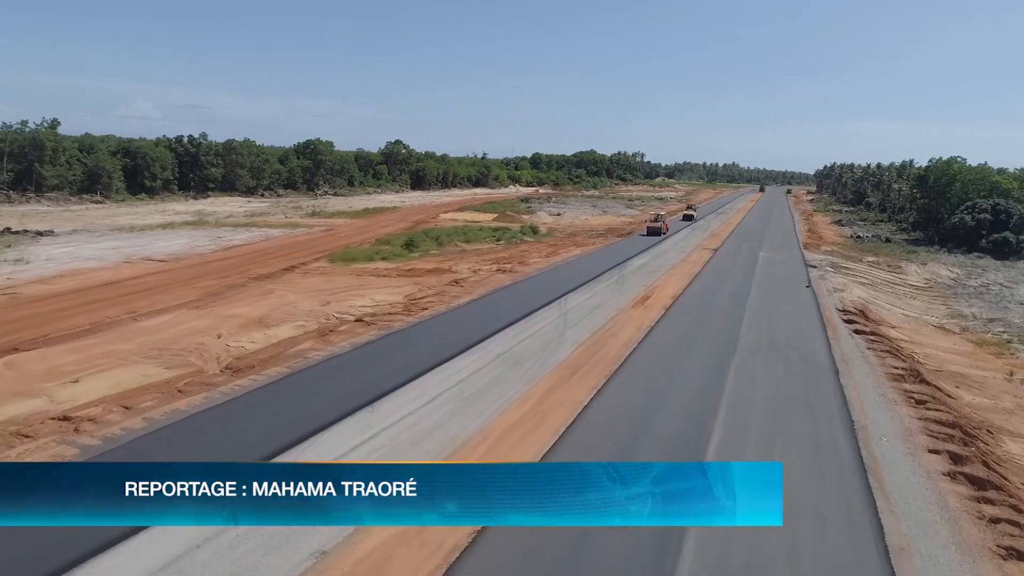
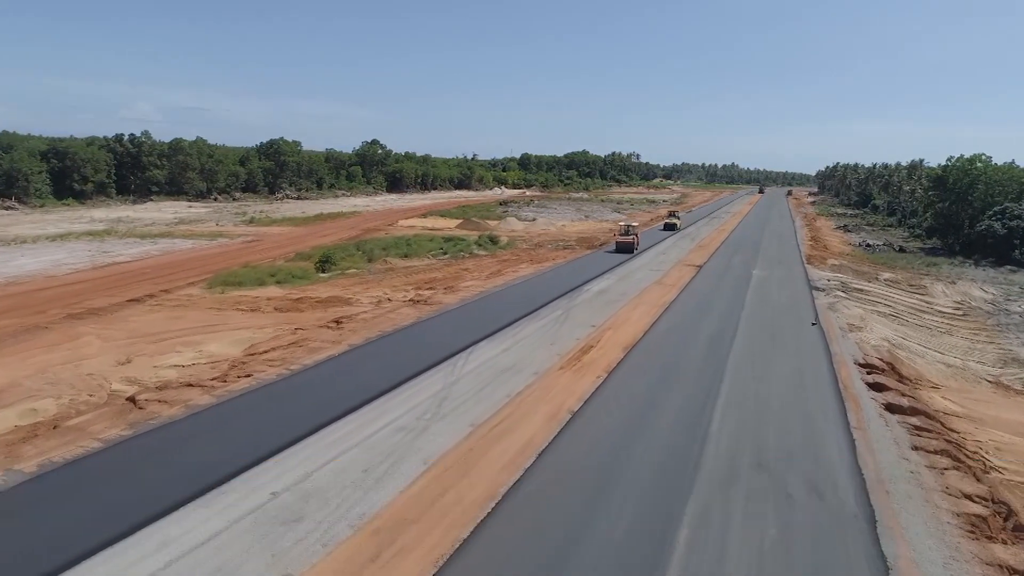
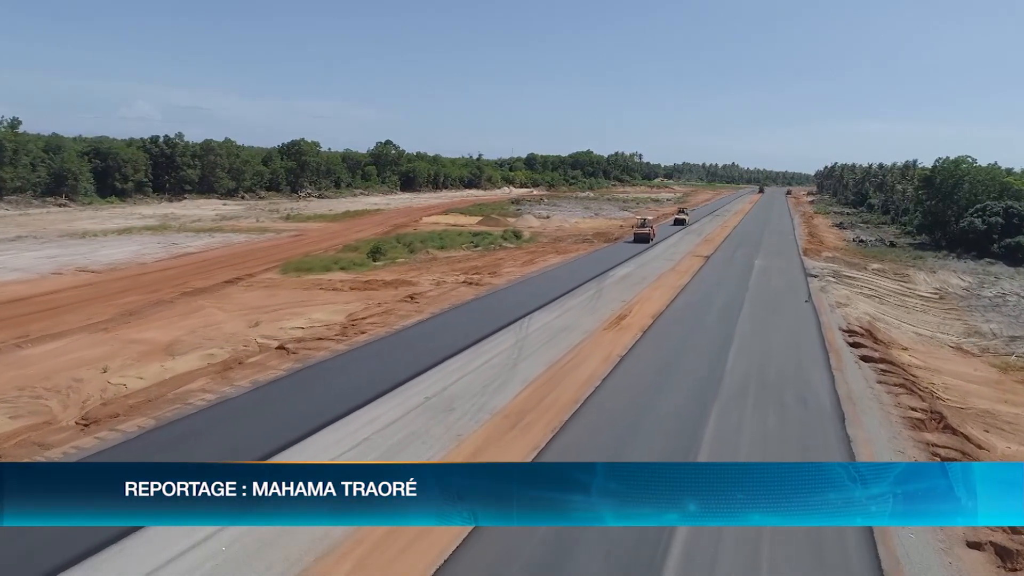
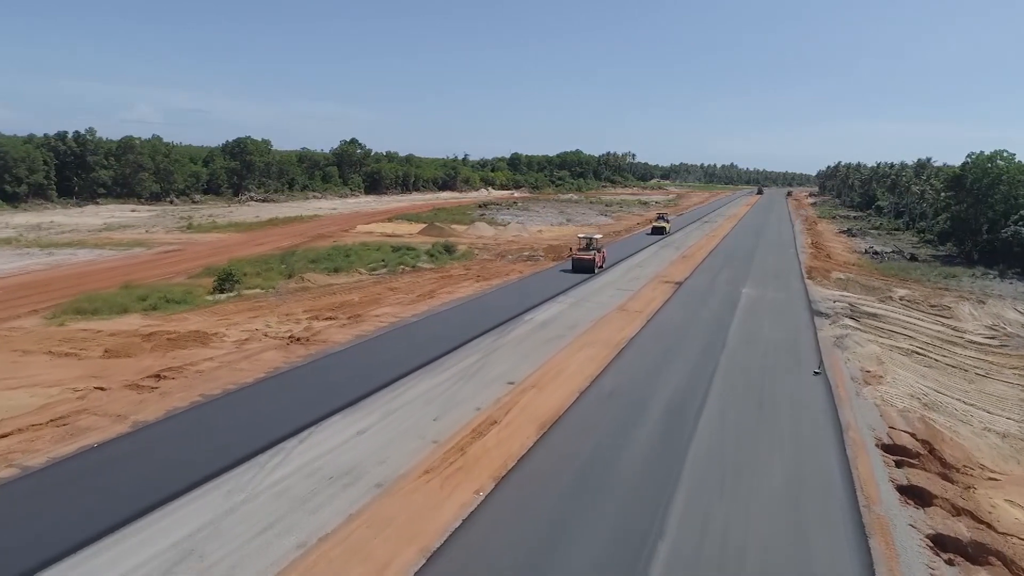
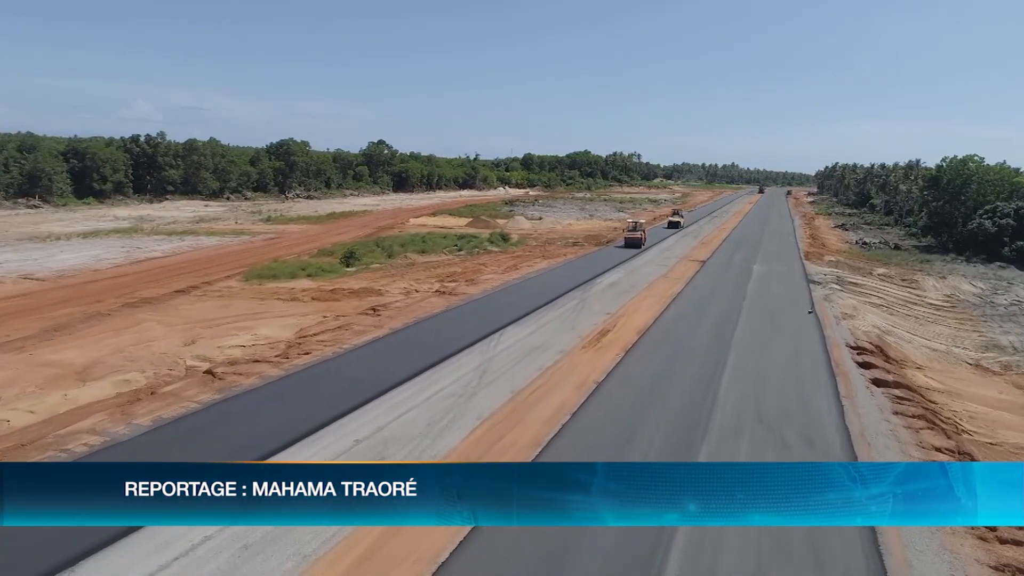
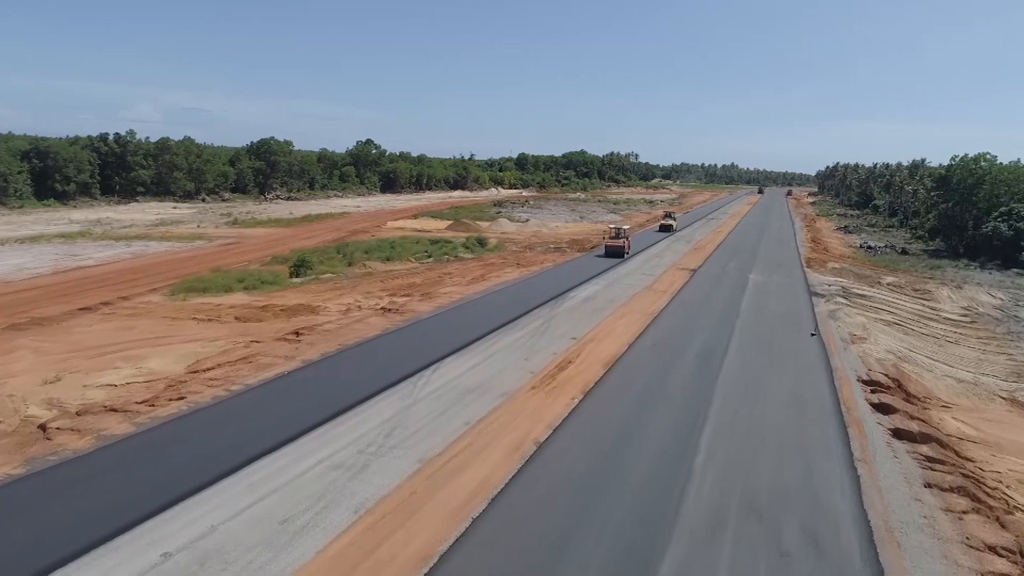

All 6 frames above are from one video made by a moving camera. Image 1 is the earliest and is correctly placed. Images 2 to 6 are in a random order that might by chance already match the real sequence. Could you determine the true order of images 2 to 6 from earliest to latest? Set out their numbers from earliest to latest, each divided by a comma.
3, 5, 2, 6, 4
